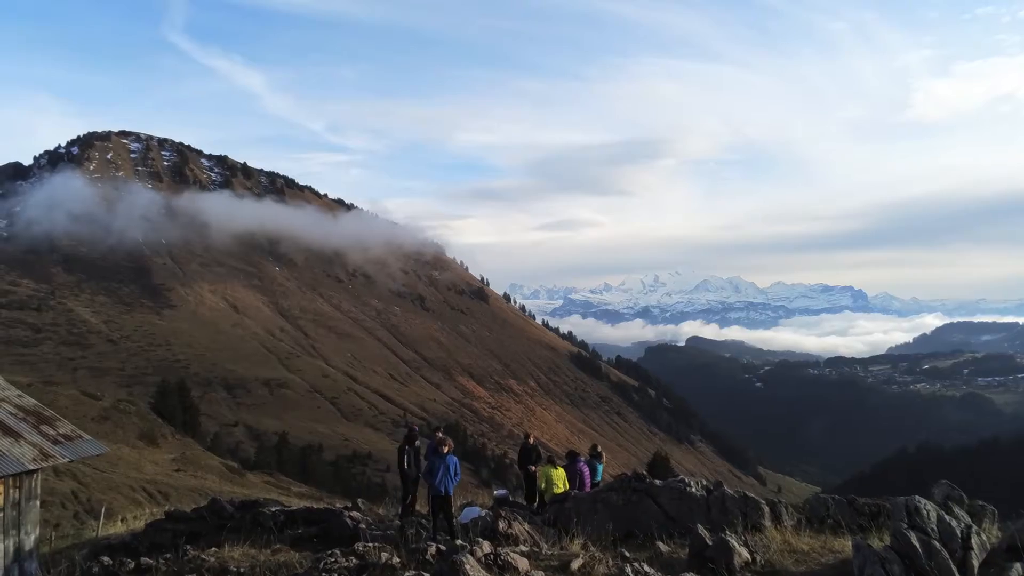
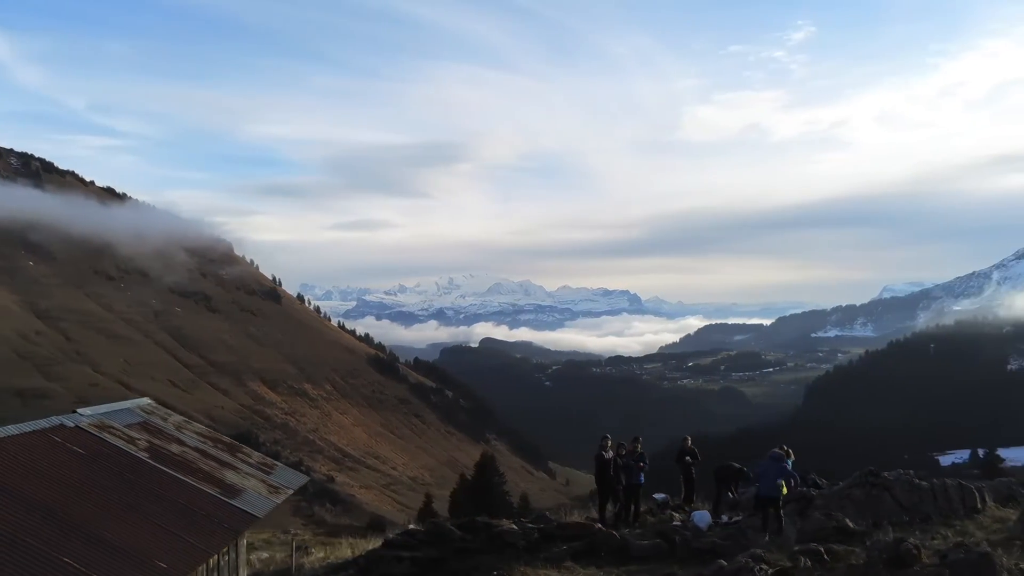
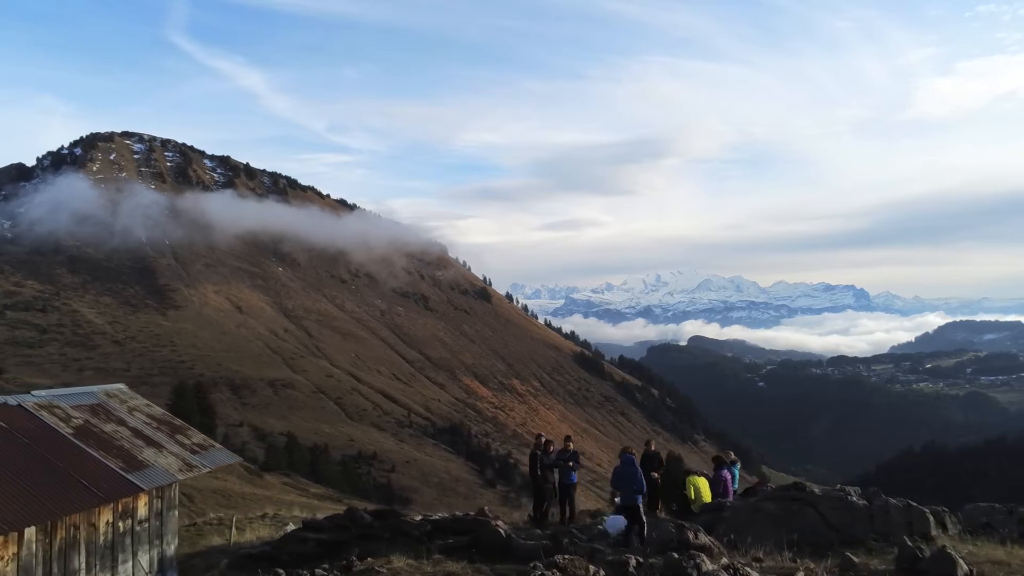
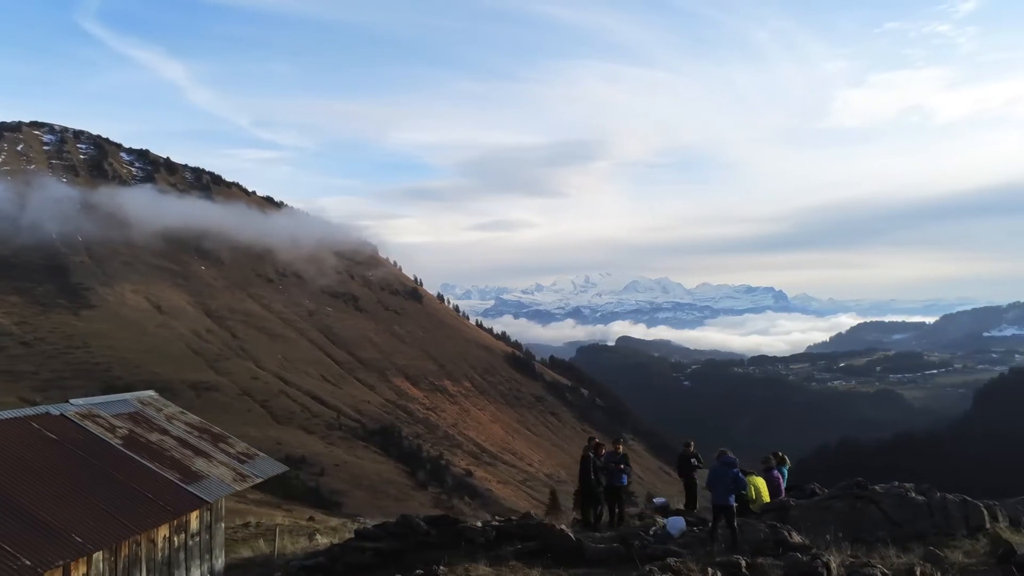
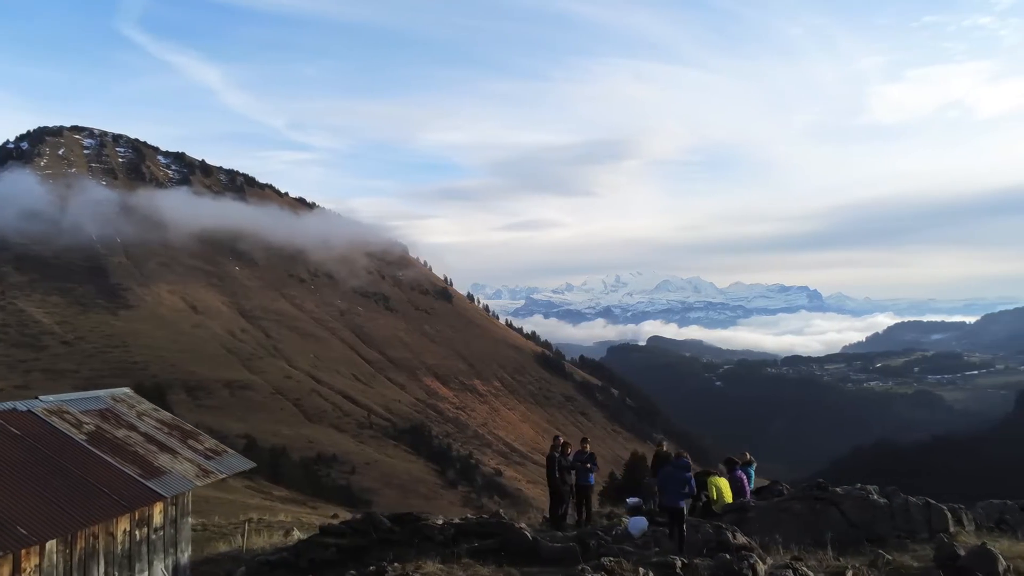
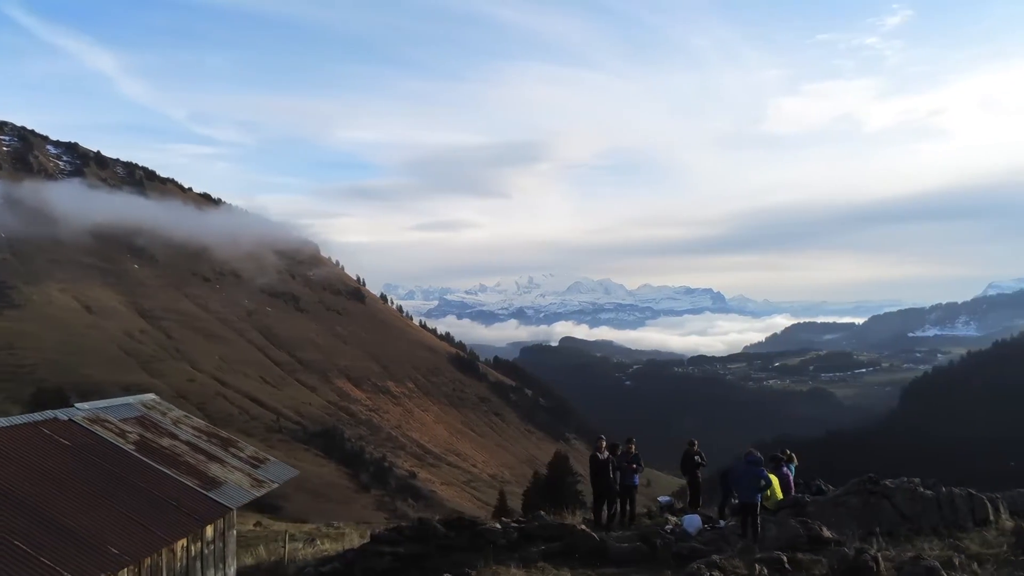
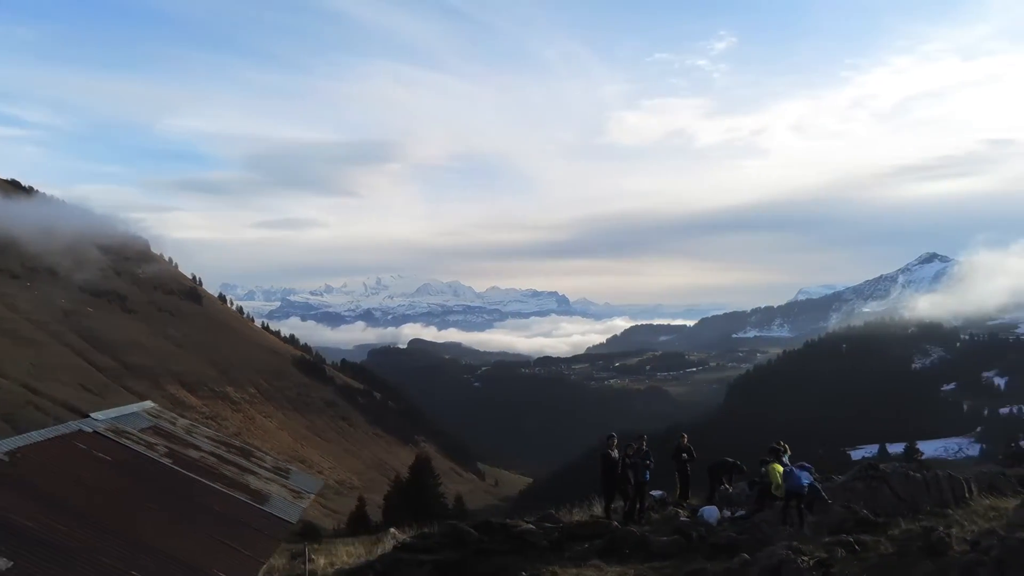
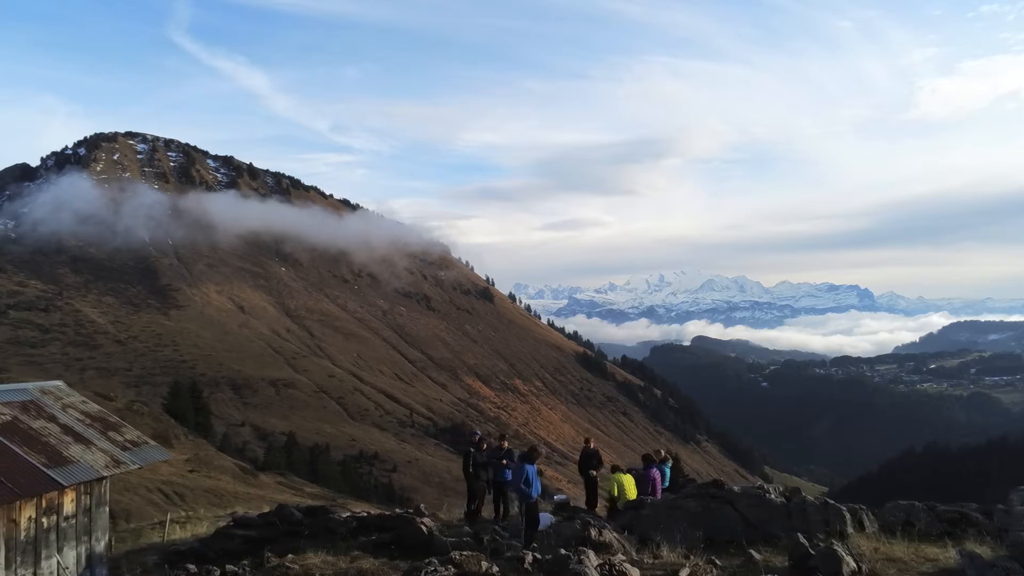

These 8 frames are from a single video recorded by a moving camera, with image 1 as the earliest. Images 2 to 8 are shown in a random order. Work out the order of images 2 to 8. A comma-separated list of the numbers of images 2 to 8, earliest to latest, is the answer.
8, 3, 5, 4, 6, 2, 7
